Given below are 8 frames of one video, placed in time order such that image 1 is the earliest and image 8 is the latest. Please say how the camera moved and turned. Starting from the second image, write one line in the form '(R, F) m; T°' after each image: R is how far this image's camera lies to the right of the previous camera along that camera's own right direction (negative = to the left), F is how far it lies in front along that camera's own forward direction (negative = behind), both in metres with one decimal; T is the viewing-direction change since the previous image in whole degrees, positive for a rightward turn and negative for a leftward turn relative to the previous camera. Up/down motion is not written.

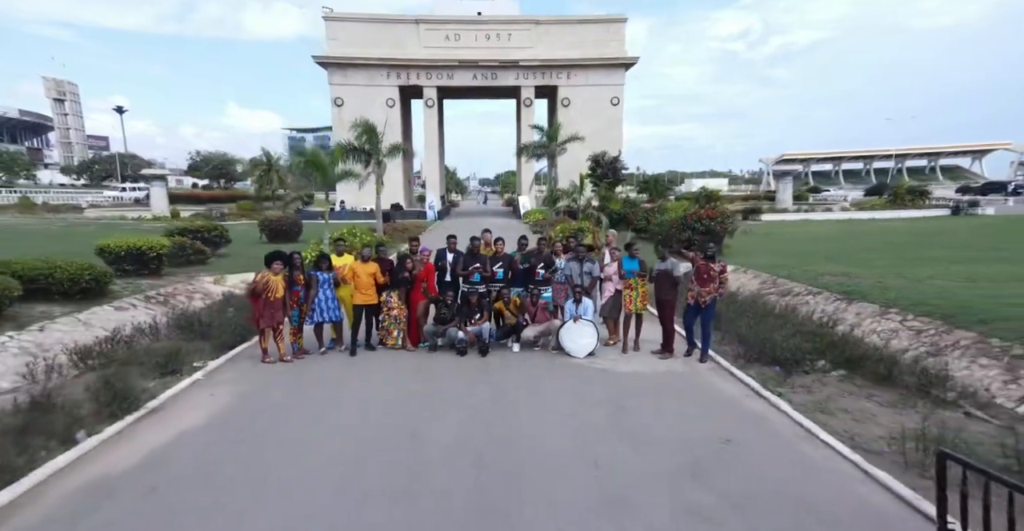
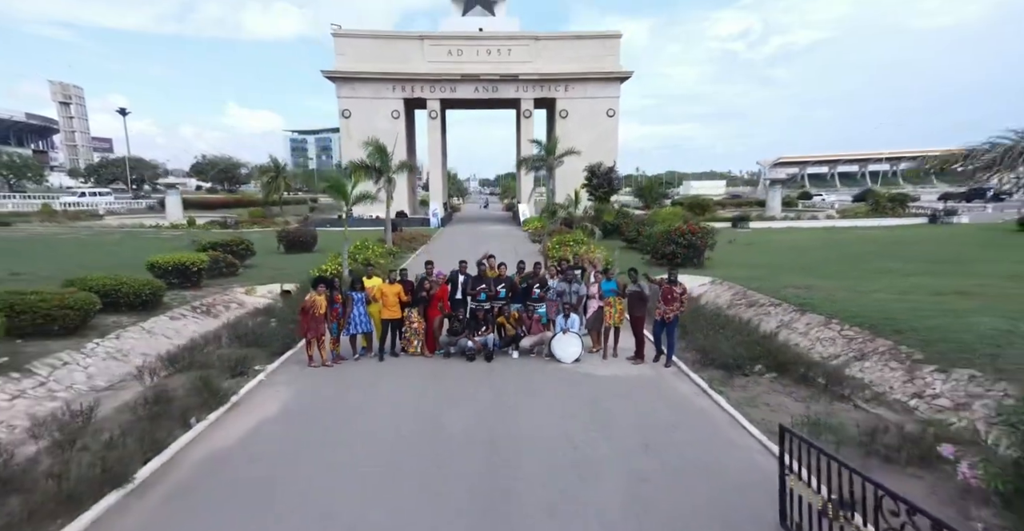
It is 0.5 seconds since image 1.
(0.0, -1.3) m; 0°
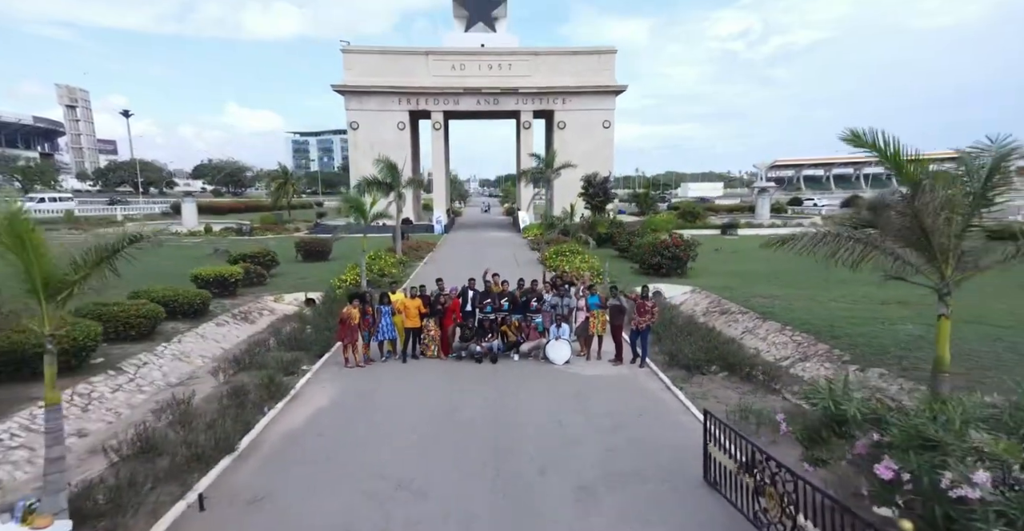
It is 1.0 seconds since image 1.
(0.0, -1.5) m; 0°
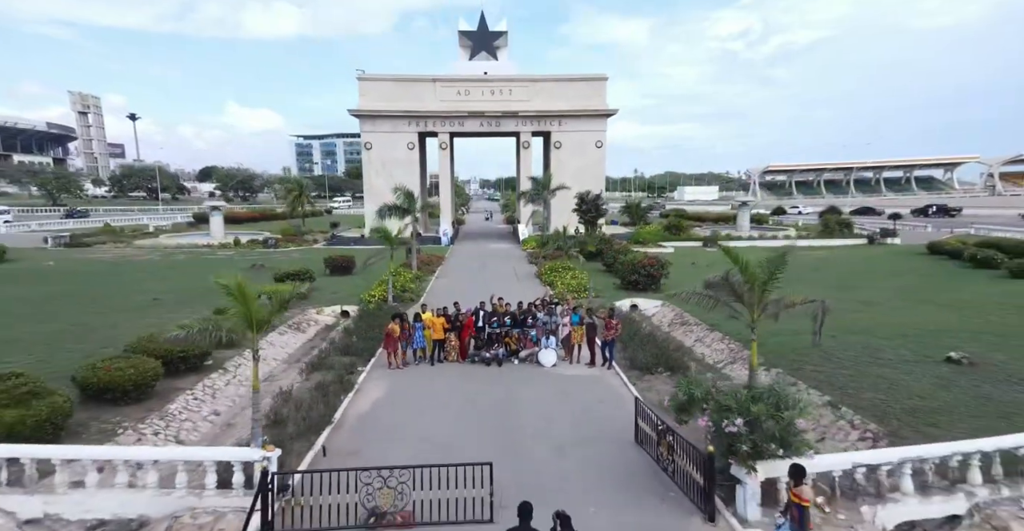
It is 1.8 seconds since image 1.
(0.0, -2.9) m; 0°
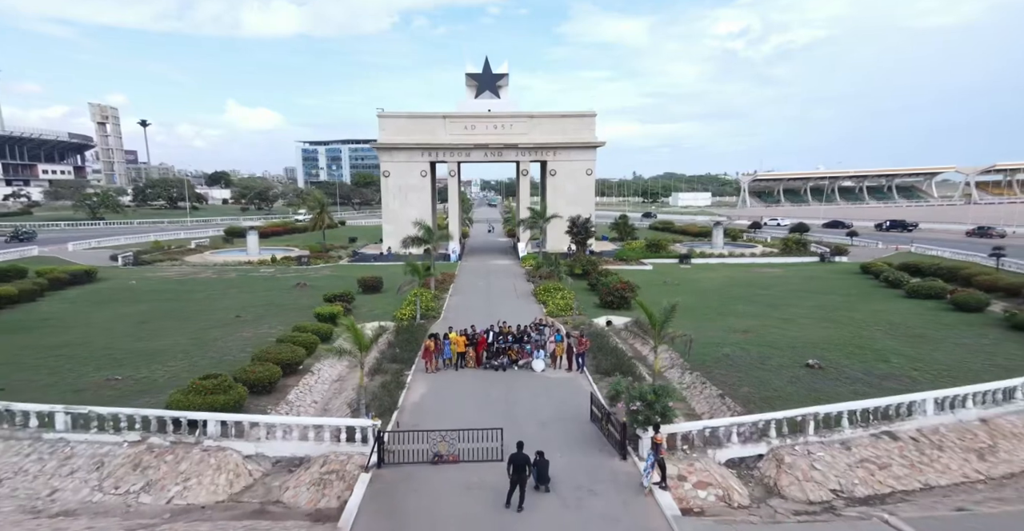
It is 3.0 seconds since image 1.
(0.0, -4.7) m; 0°
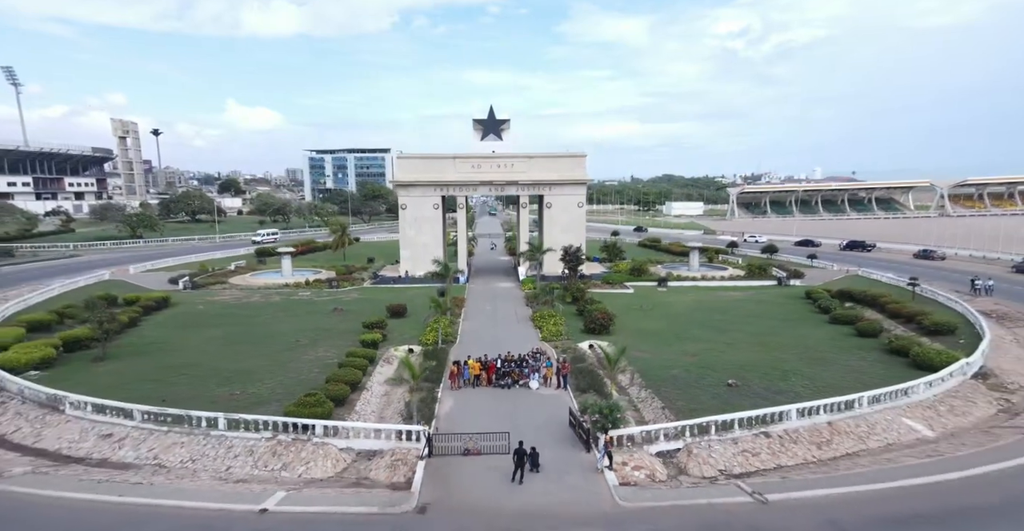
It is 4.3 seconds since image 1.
(-0.1, -5.6) m; 0°
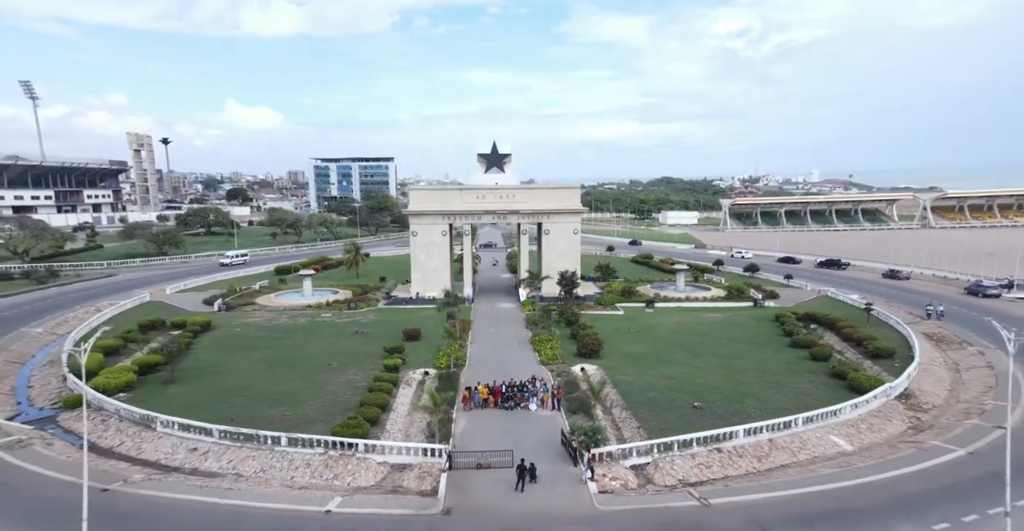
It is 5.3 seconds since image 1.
(-0.1, -4.2) m; 0°
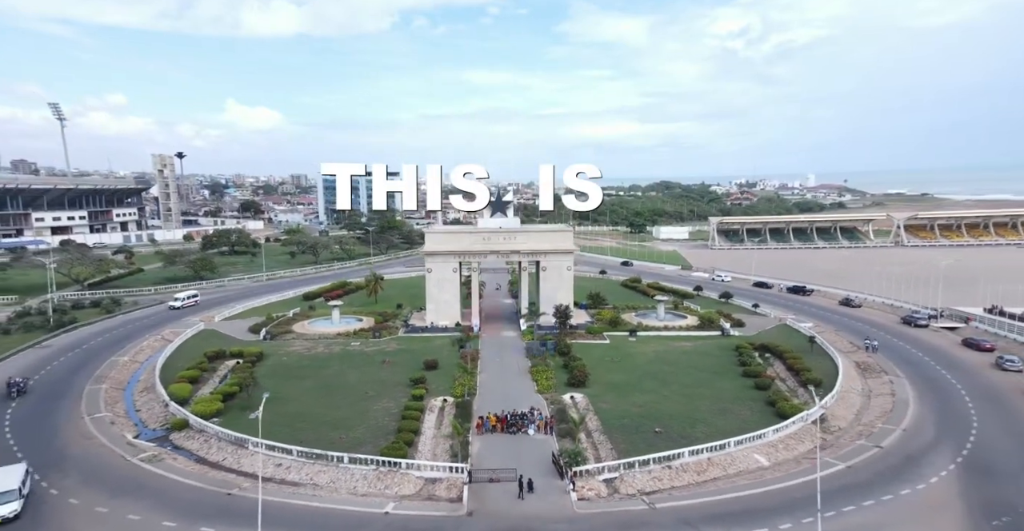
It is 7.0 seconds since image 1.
(-0.2, -7.2) m; 0°
